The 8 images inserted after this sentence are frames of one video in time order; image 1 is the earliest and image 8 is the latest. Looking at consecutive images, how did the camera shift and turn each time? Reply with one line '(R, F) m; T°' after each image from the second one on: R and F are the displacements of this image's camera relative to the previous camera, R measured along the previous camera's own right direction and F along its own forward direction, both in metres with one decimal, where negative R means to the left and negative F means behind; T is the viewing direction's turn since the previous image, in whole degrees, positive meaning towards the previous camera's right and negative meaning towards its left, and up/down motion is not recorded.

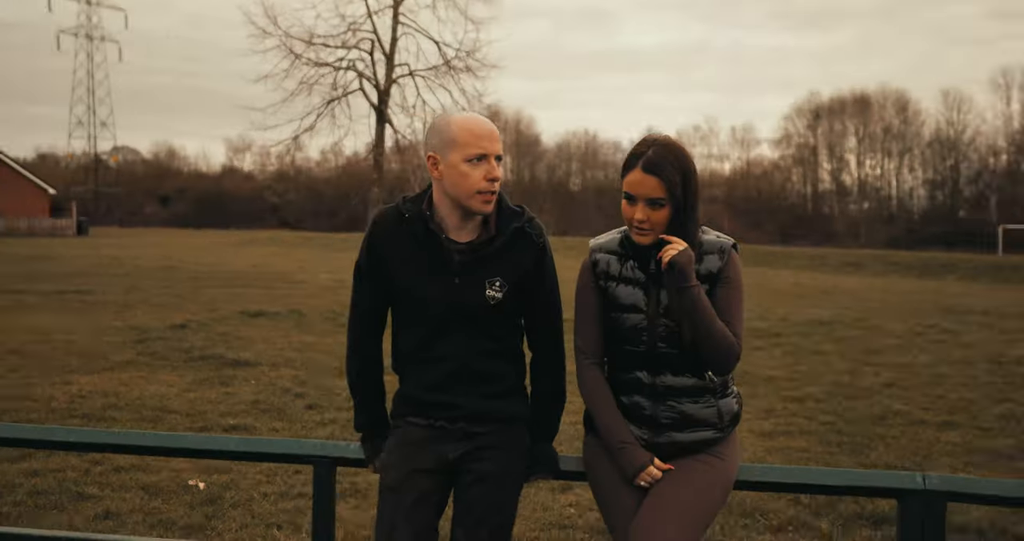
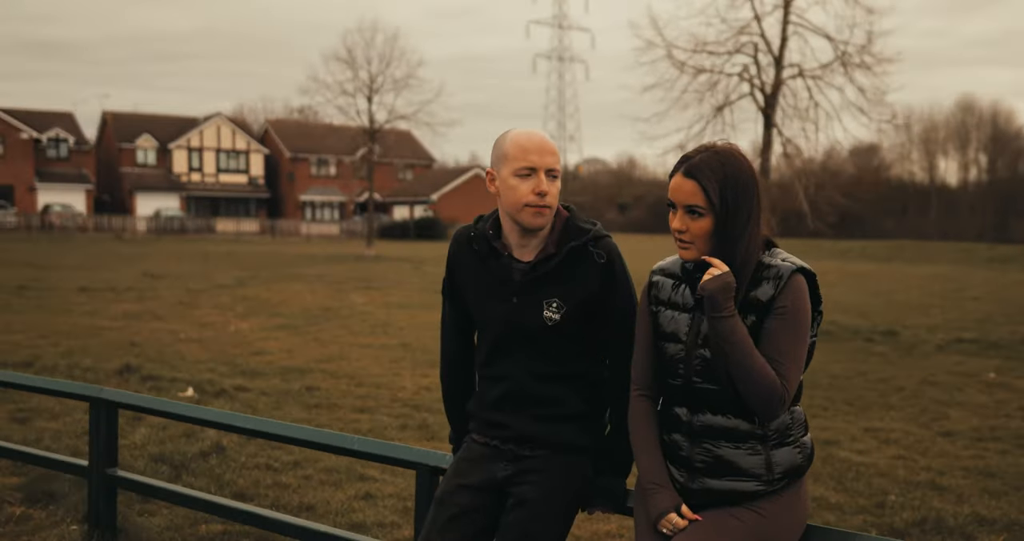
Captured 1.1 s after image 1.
(+1.0, +0.3) m; -26°
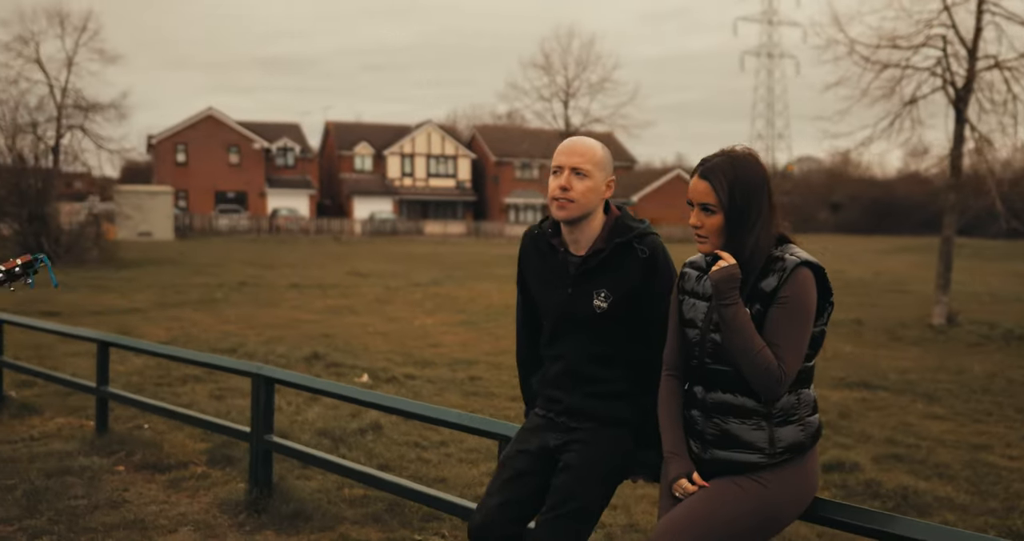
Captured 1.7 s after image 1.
(+0.5, -0.3) m; -12°
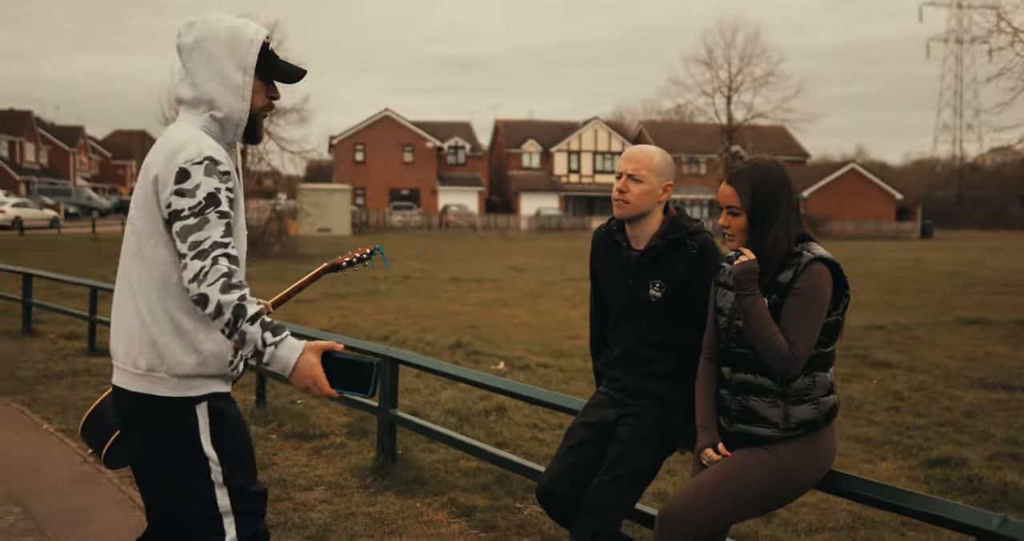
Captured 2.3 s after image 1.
(+0.4, -0.4) m; -10°
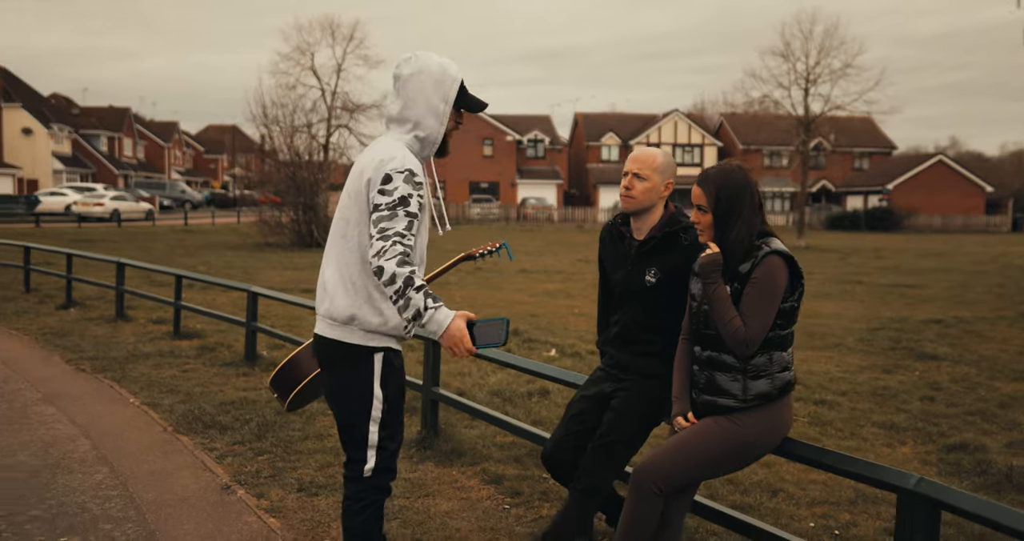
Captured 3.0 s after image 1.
(+0.3, -0.5) m; -5°
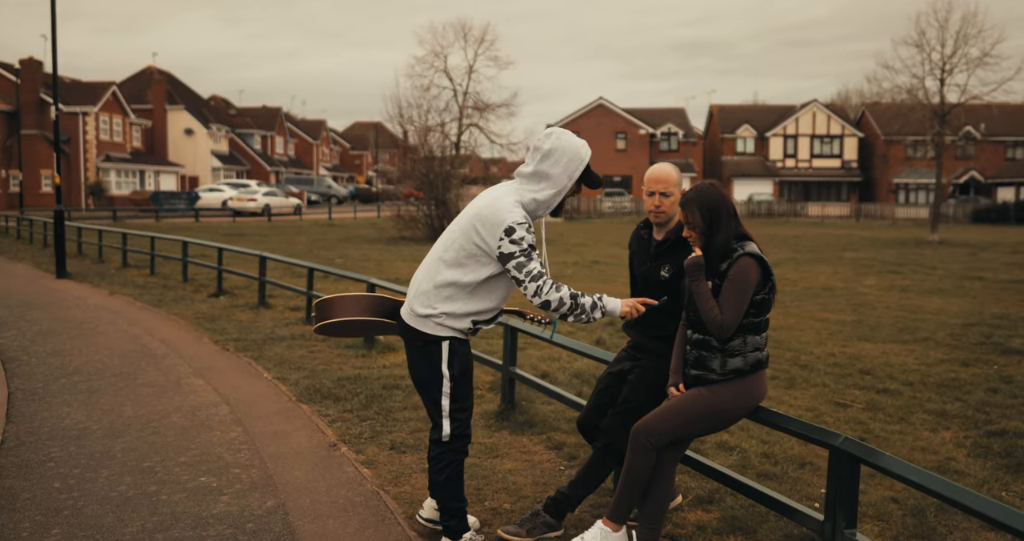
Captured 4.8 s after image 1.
(+0.5, -0.8) m; -8°
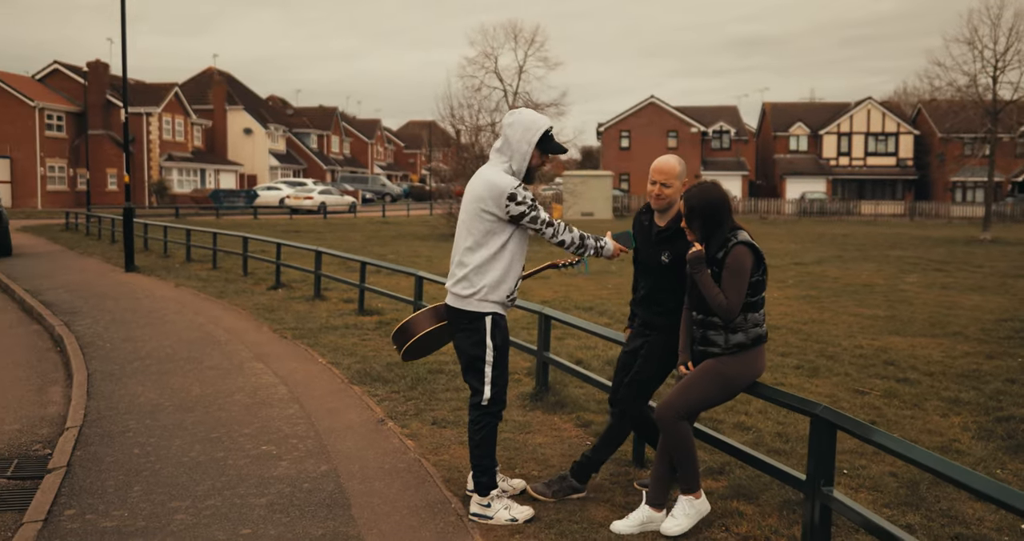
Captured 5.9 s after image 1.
(+0.1, -0.5) m; -3°
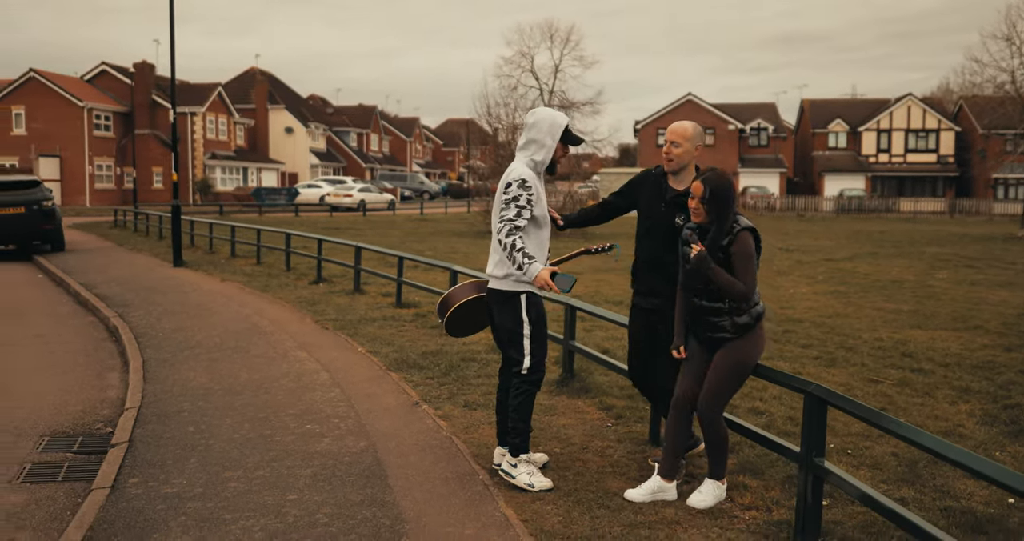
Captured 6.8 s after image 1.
(+0.1, -0.4) m; -2°
